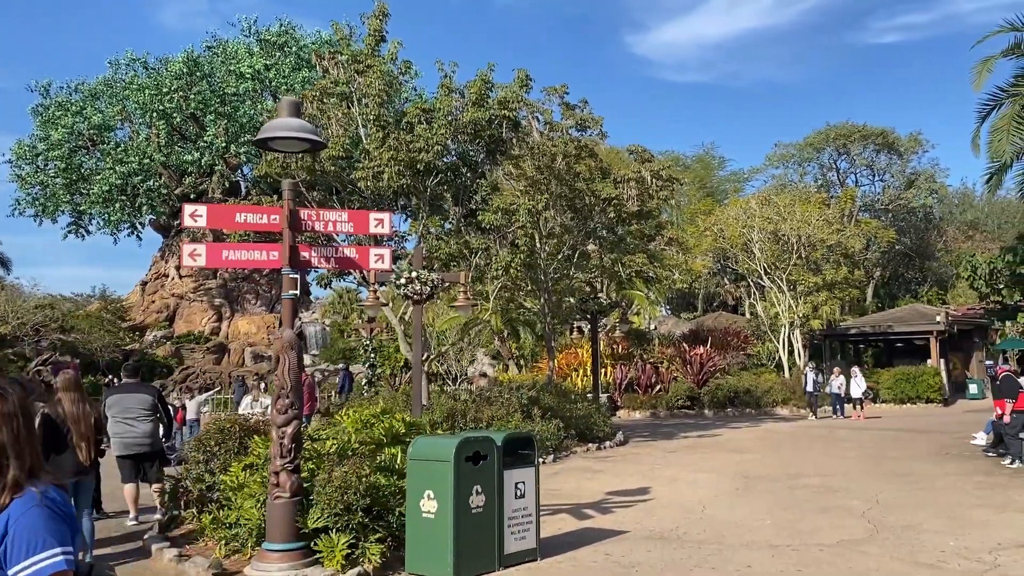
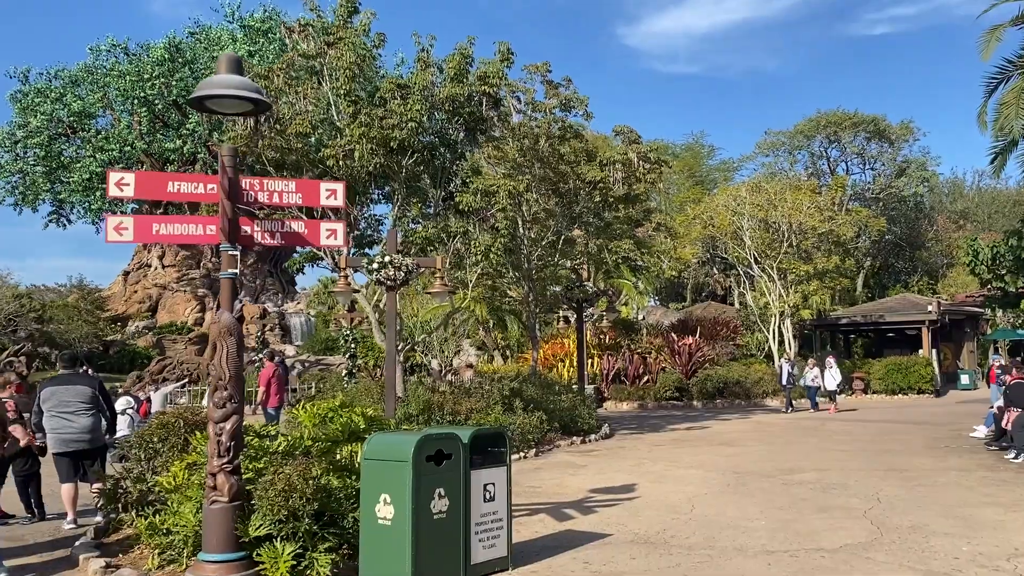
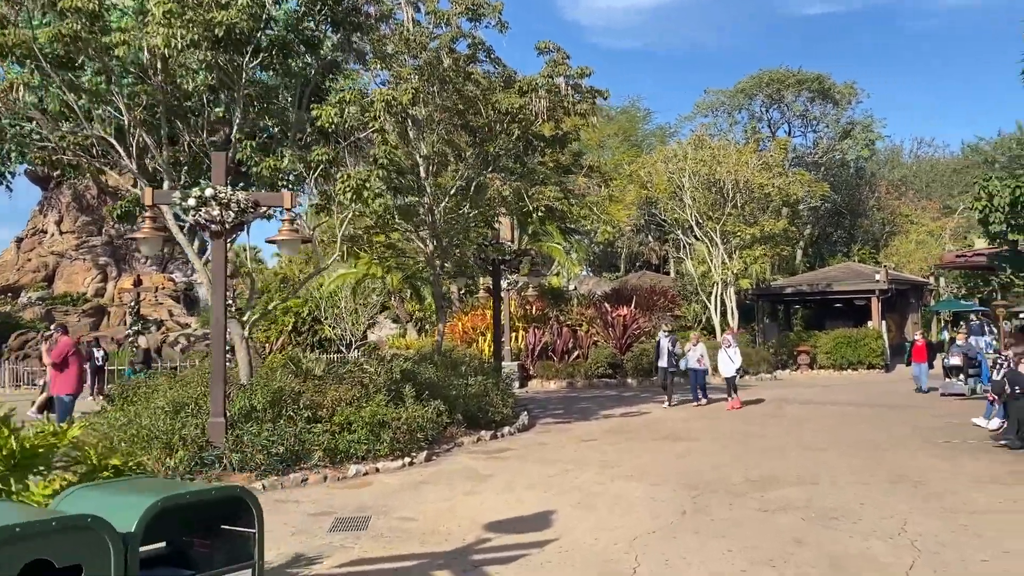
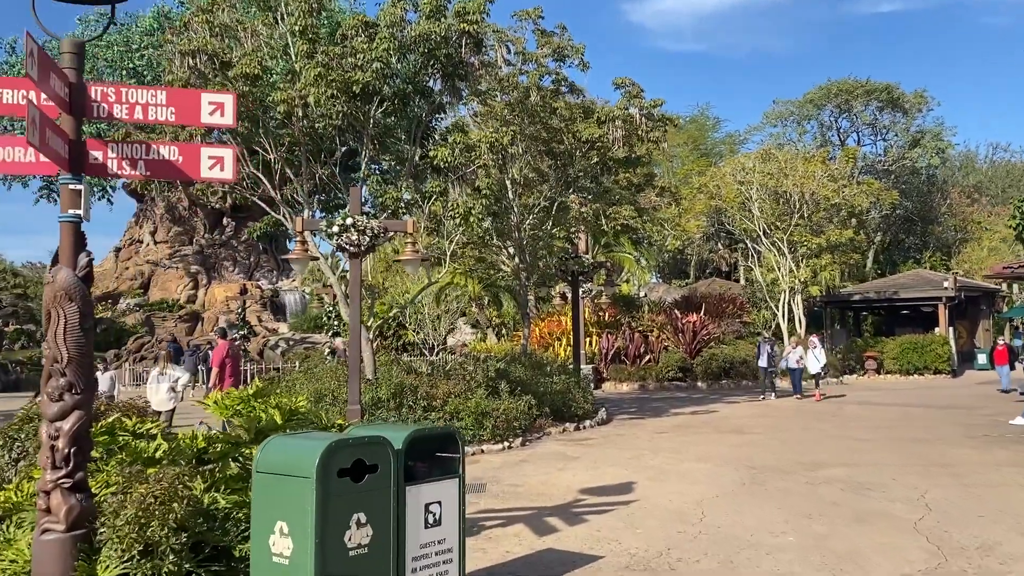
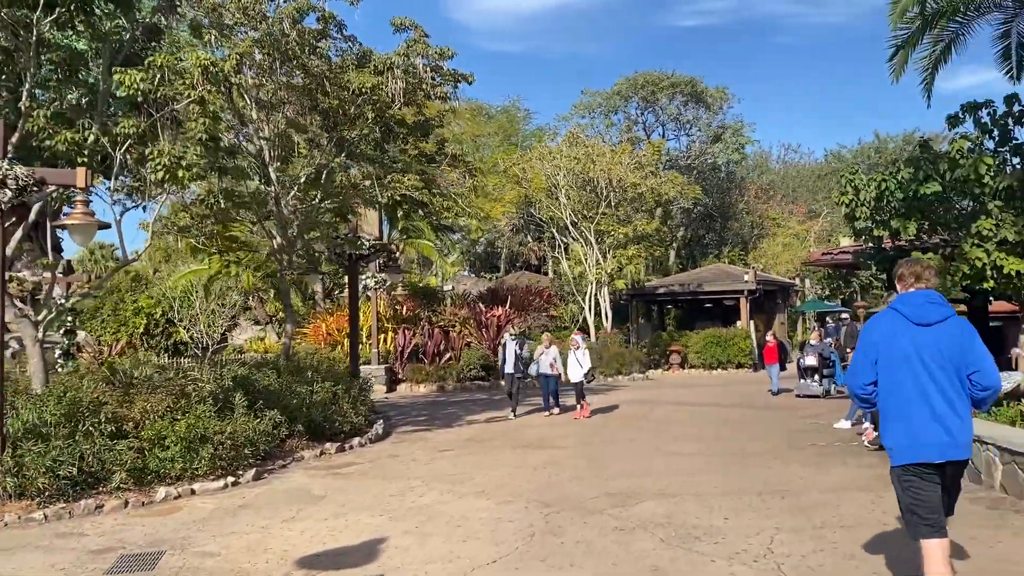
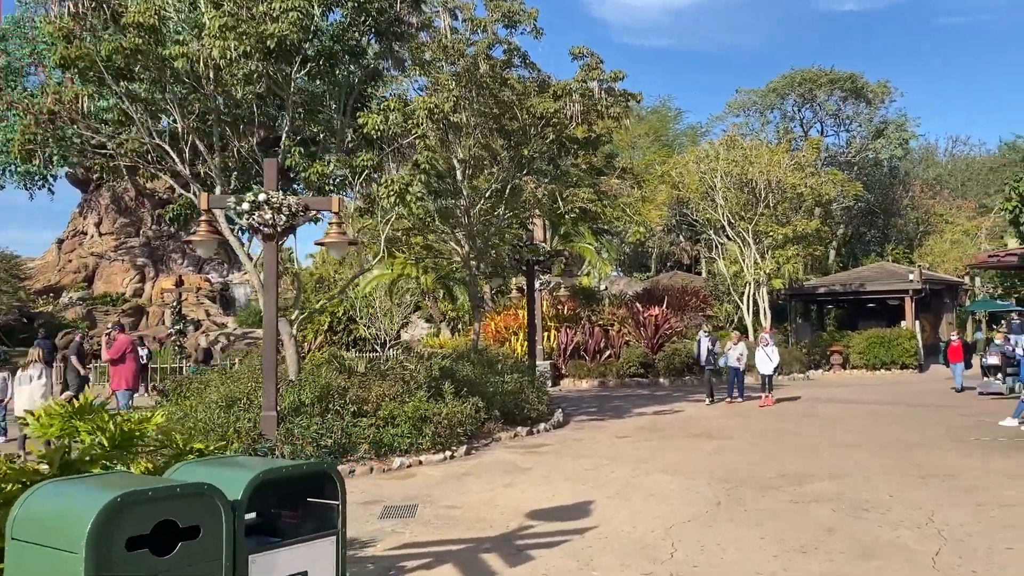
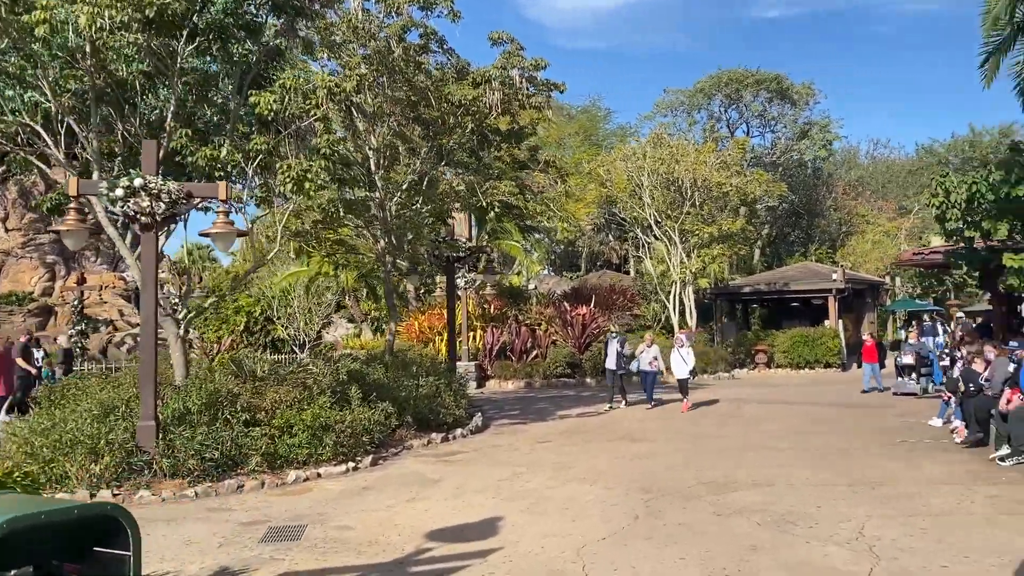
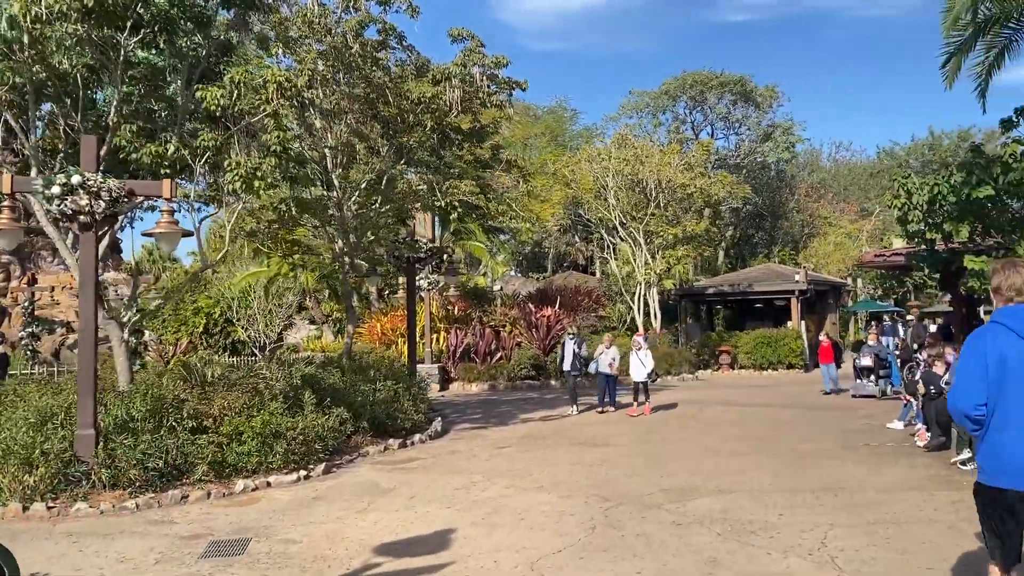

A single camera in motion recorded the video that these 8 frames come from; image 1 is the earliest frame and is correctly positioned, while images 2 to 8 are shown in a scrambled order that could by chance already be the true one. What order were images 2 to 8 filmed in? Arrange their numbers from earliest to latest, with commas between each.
2, 4, 6, 3, 7, 8, 5
